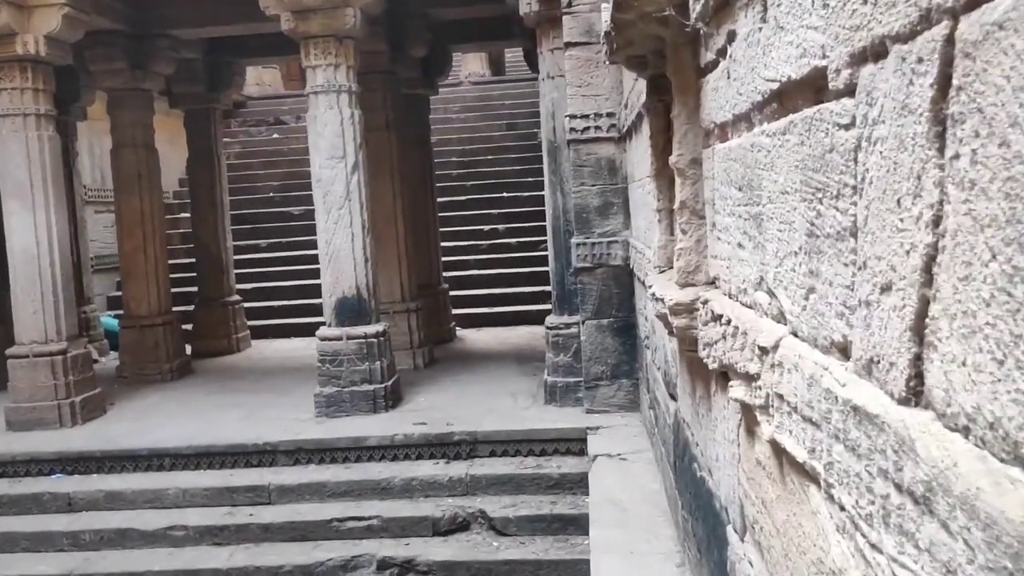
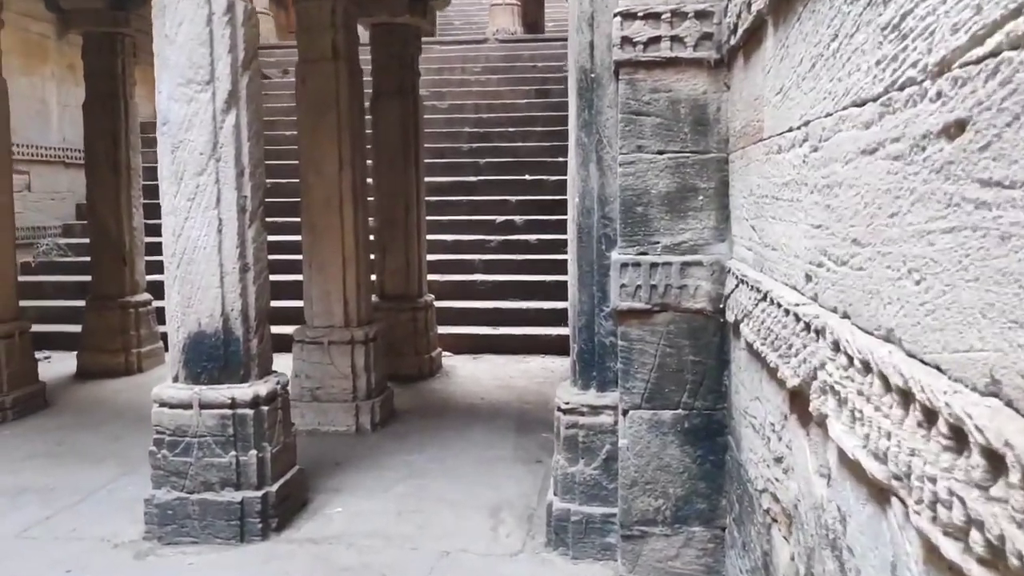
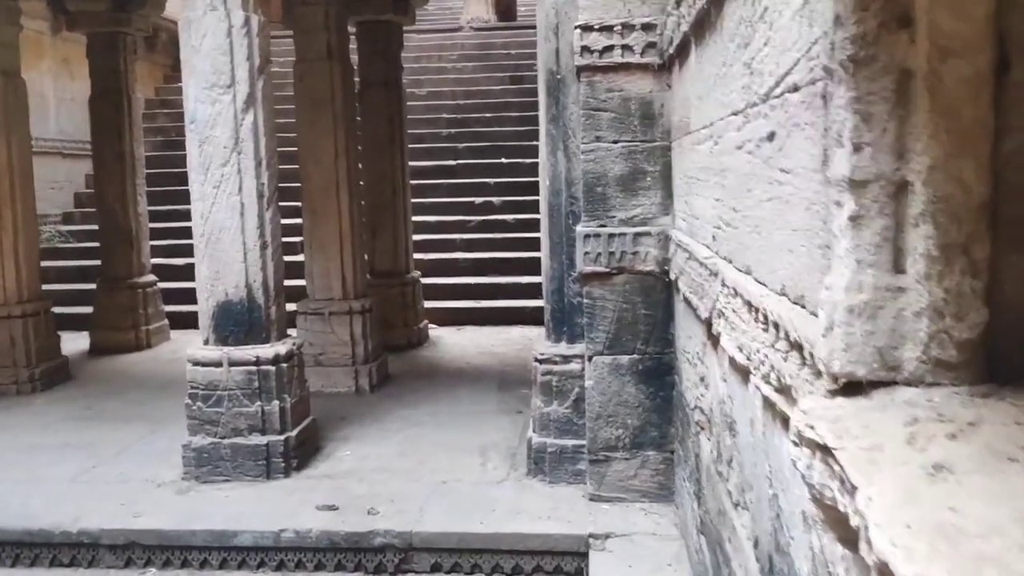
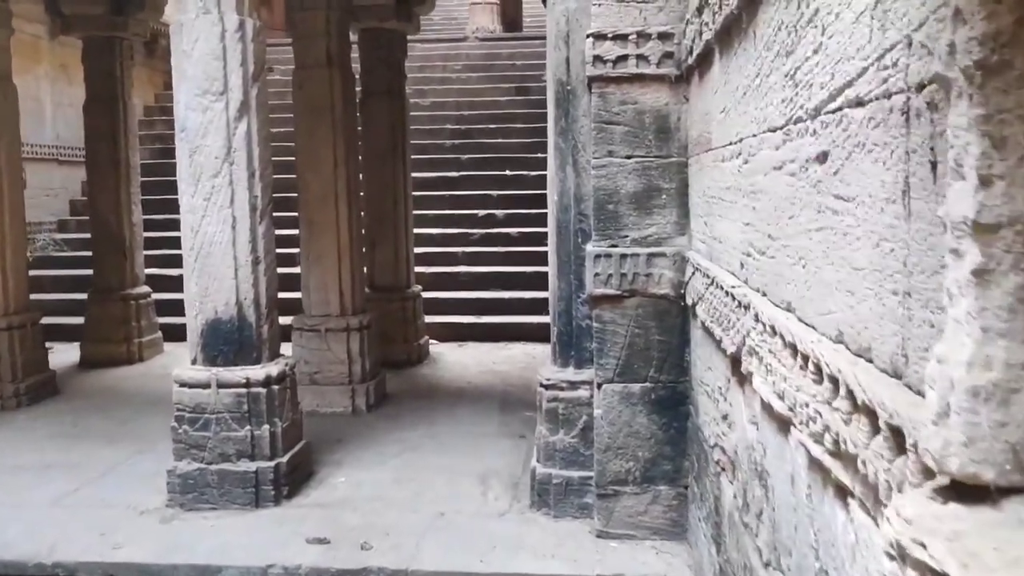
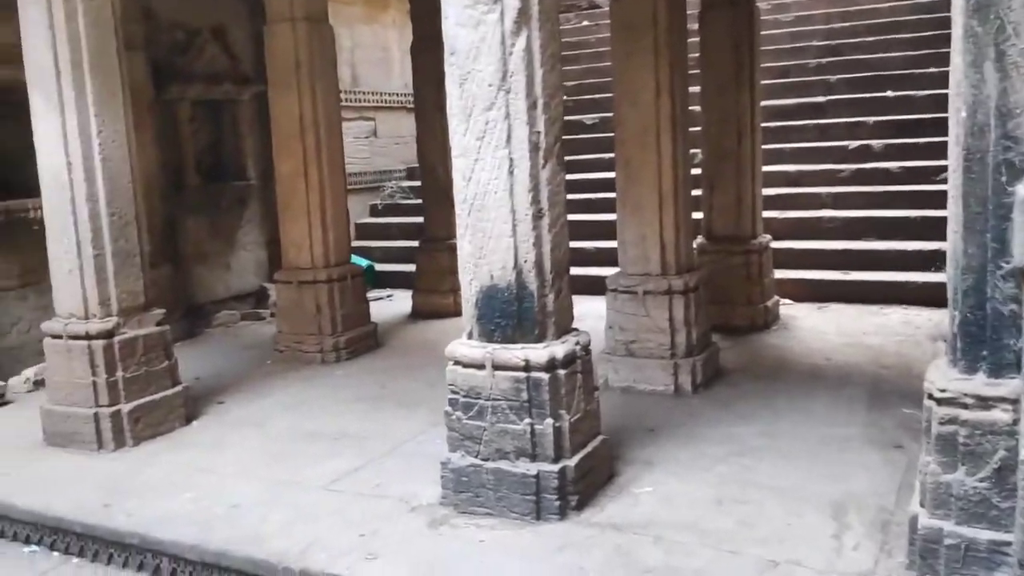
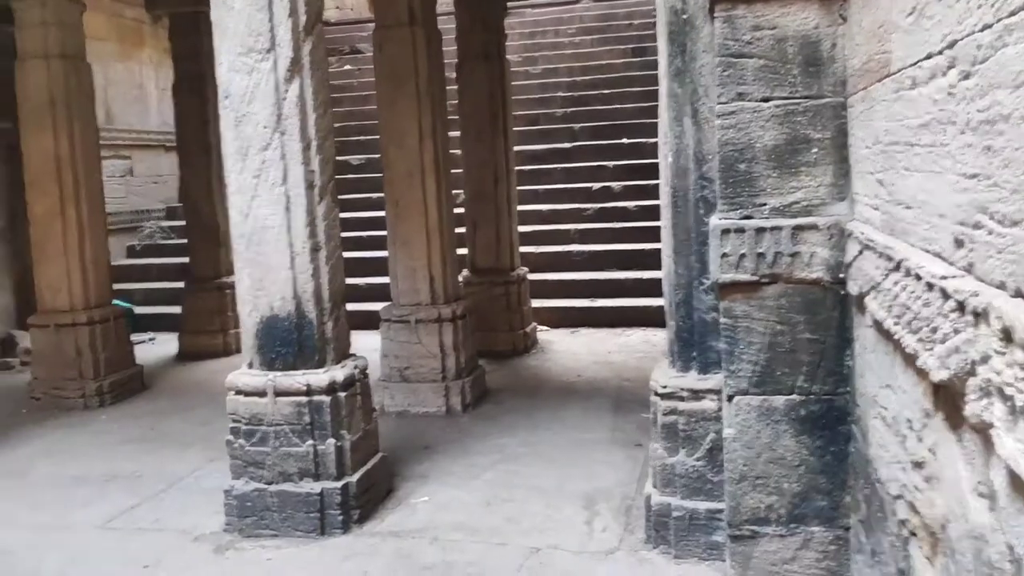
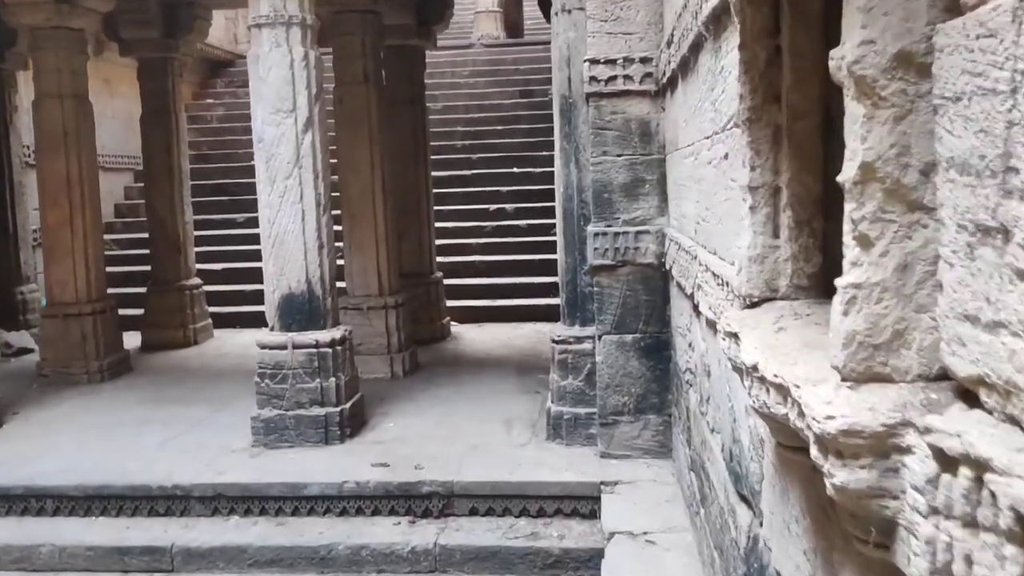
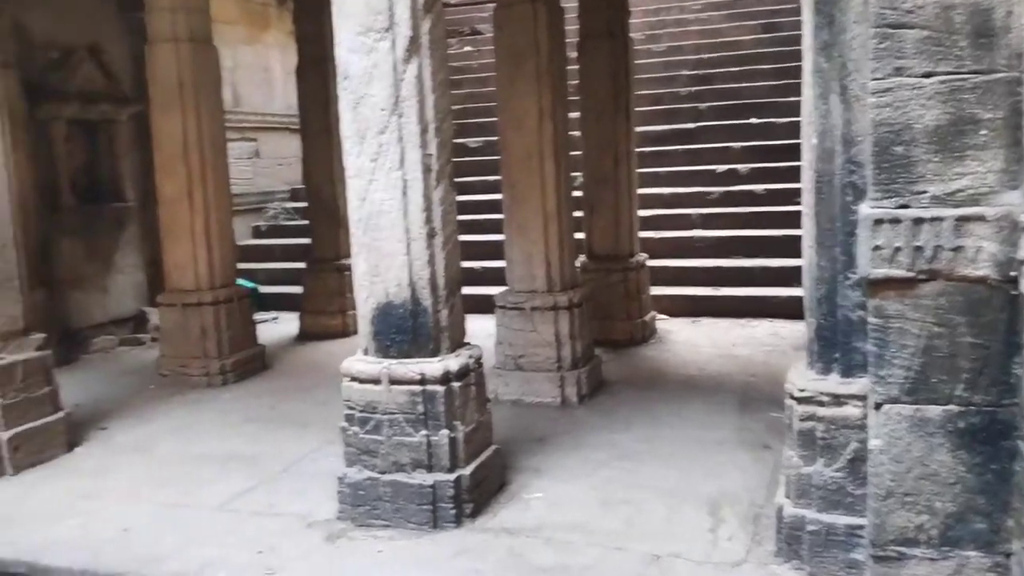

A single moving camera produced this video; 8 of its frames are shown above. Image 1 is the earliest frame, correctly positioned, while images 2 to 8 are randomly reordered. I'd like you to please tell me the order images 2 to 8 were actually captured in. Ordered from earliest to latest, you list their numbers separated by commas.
7, 3, 4, 2, 6, 8, 5
